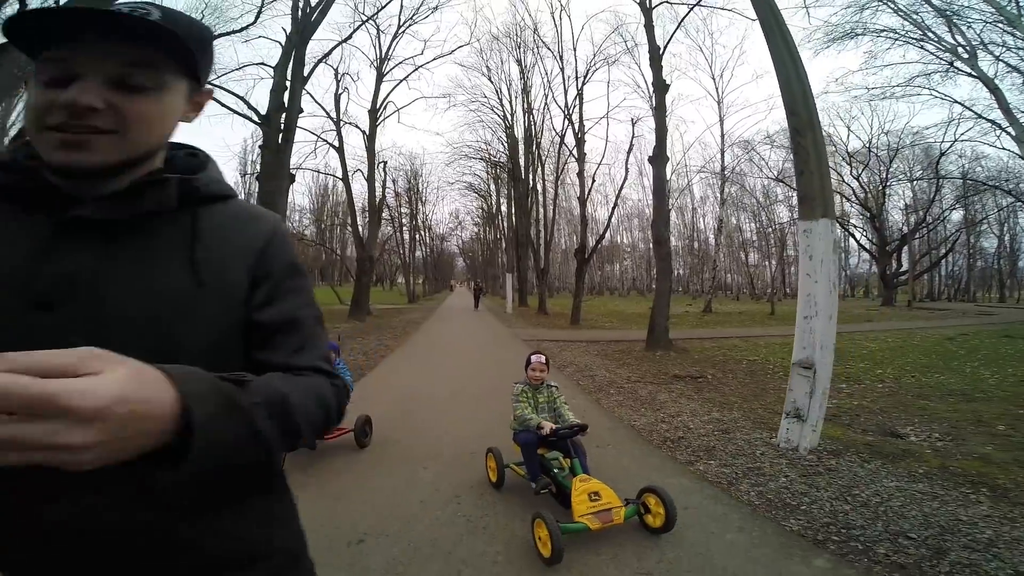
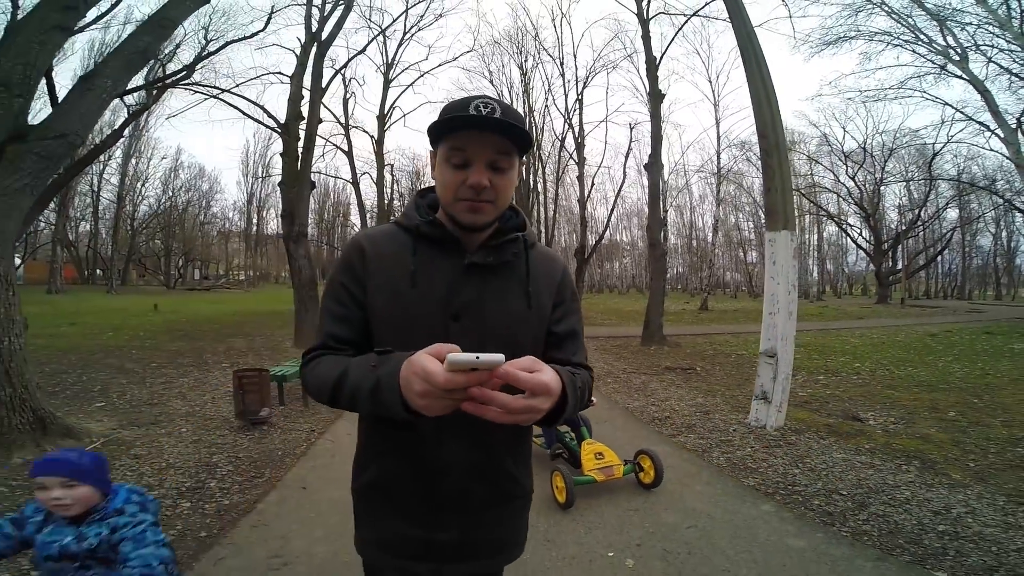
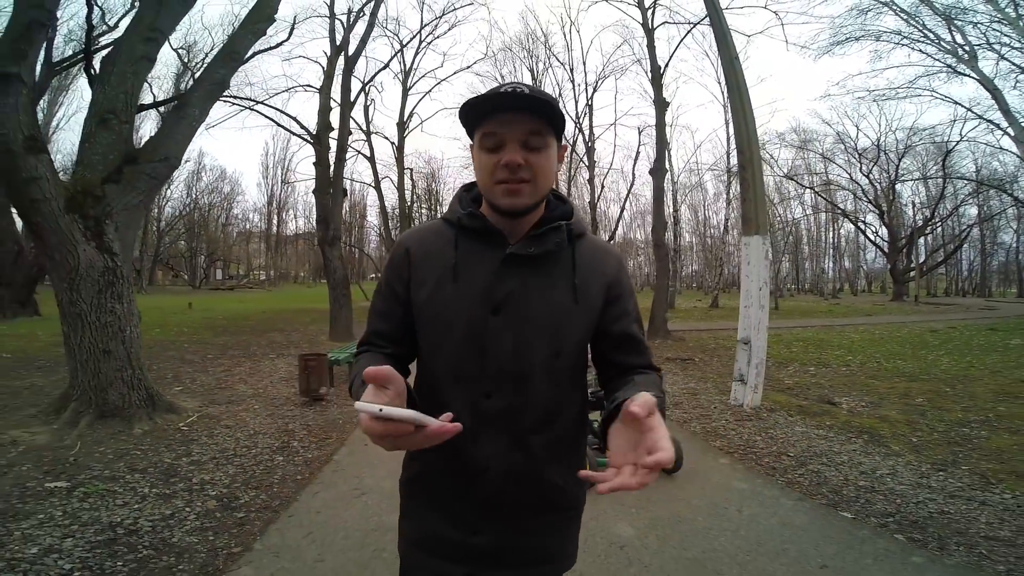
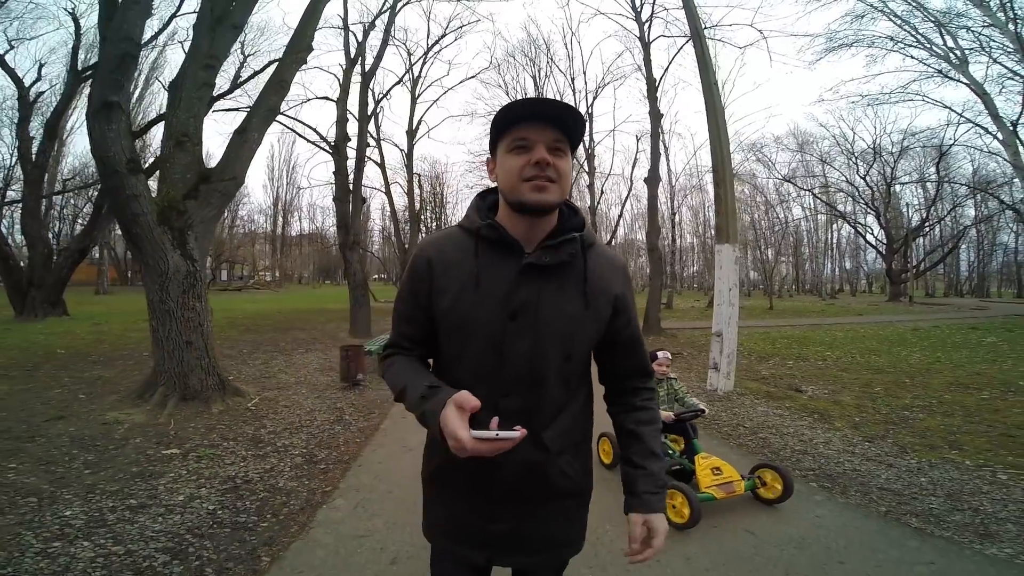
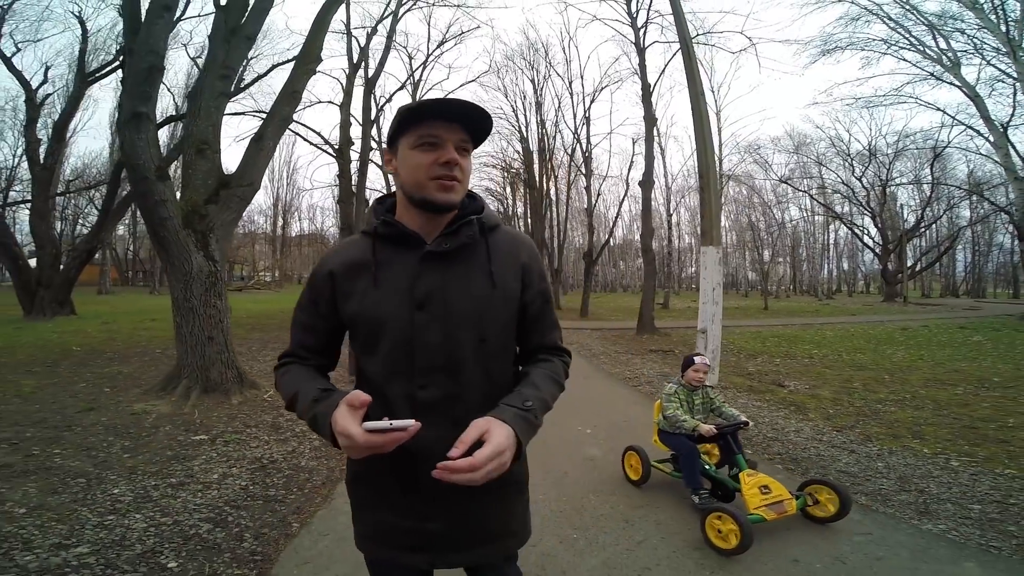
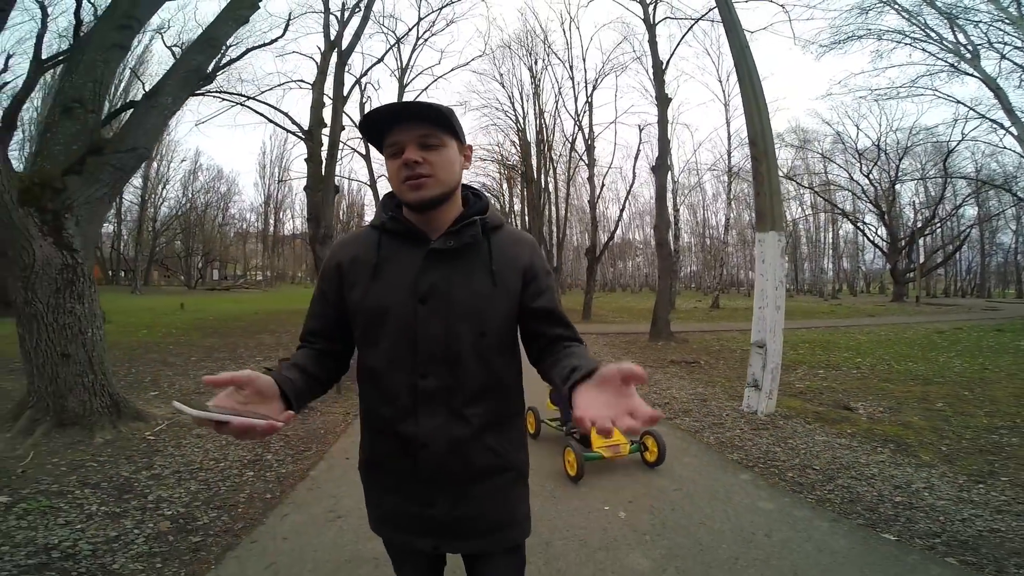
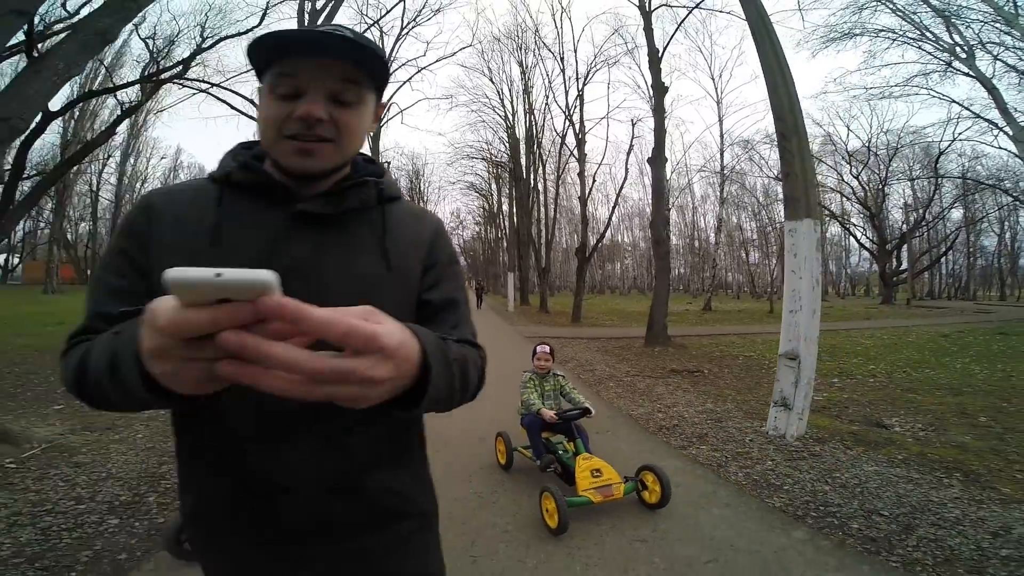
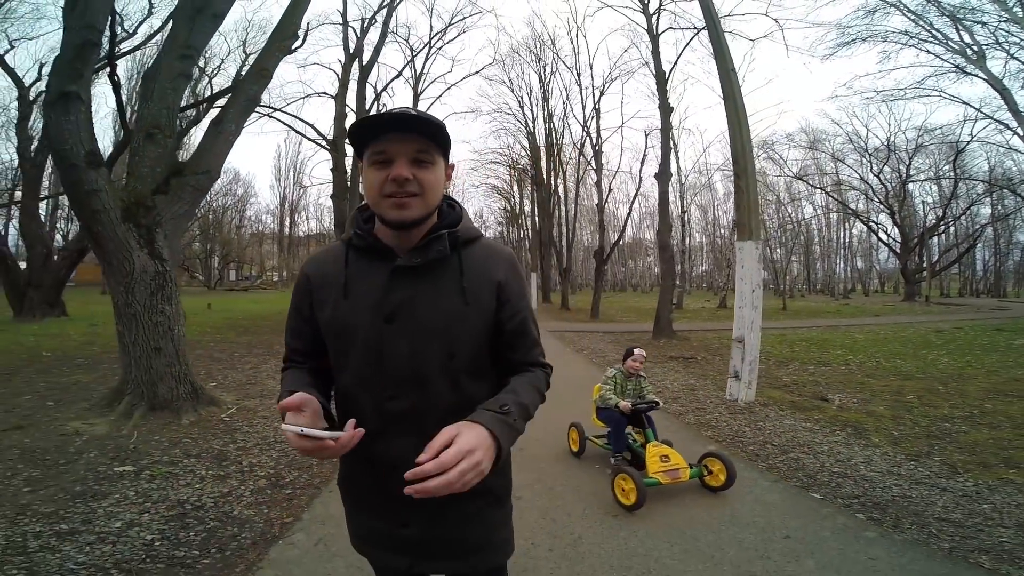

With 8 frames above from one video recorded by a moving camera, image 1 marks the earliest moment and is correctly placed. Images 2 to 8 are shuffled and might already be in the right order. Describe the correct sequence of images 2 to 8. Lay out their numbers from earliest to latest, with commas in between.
7, 2, 6, 3, 8, 4, 5
